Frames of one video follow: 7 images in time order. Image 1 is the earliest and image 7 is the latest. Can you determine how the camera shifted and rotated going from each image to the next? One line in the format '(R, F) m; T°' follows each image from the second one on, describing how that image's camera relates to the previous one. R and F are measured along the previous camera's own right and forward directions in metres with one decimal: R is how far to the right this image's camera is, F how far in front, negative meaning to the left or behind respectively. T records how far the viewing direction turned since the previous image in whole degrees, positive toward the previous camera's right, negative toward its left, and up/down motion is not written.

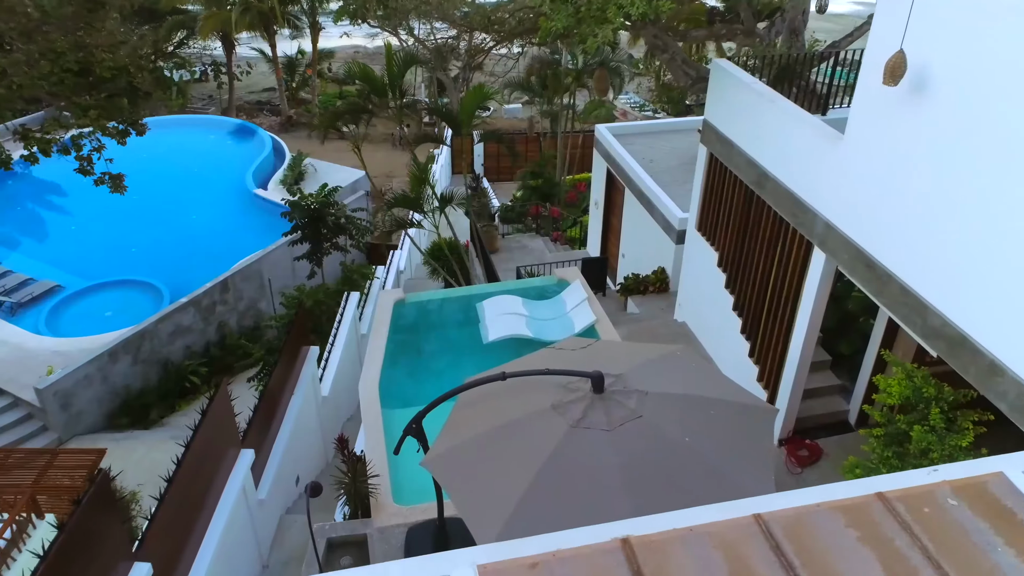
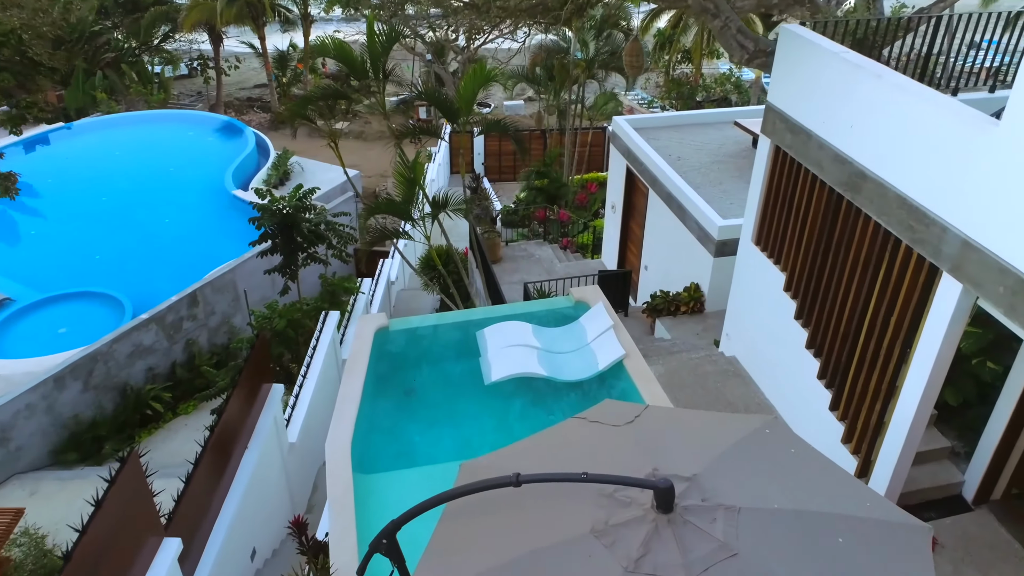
(-0.1, +1.7) m; 0°
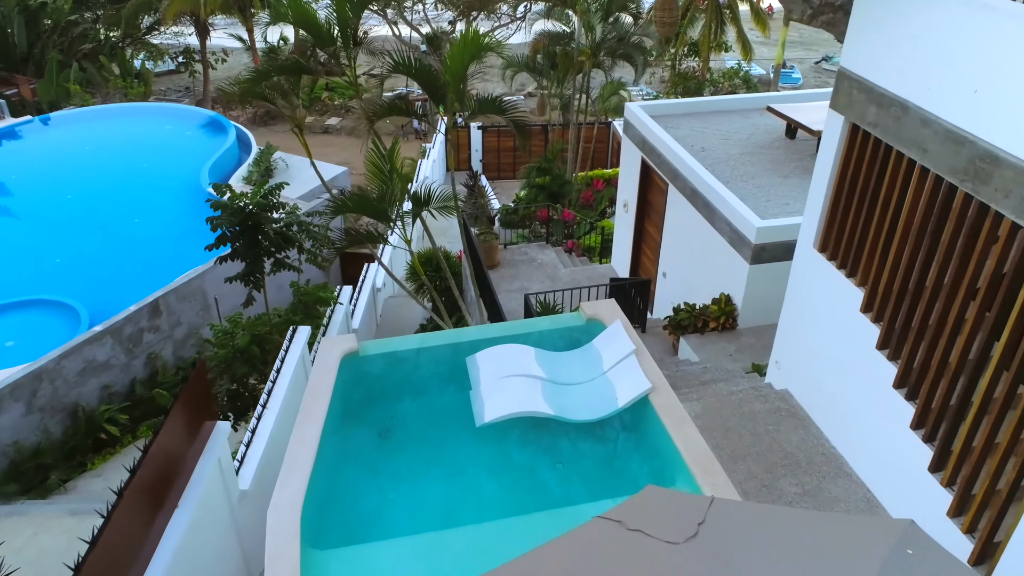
(0.0, +1.4) m; 0°
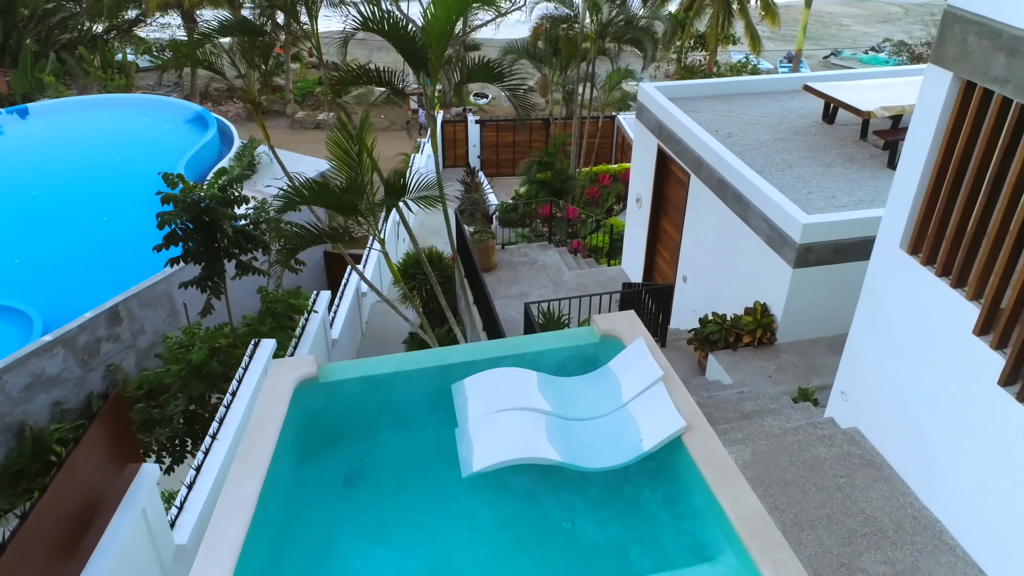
(0.0, +1.2) m; 0°
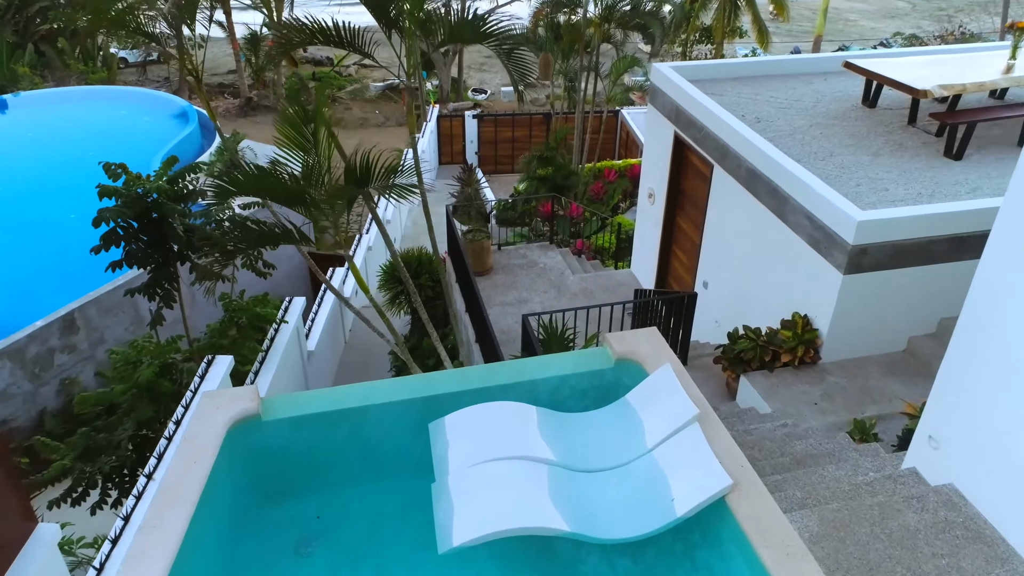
(0.0, +1.0) m; 0°
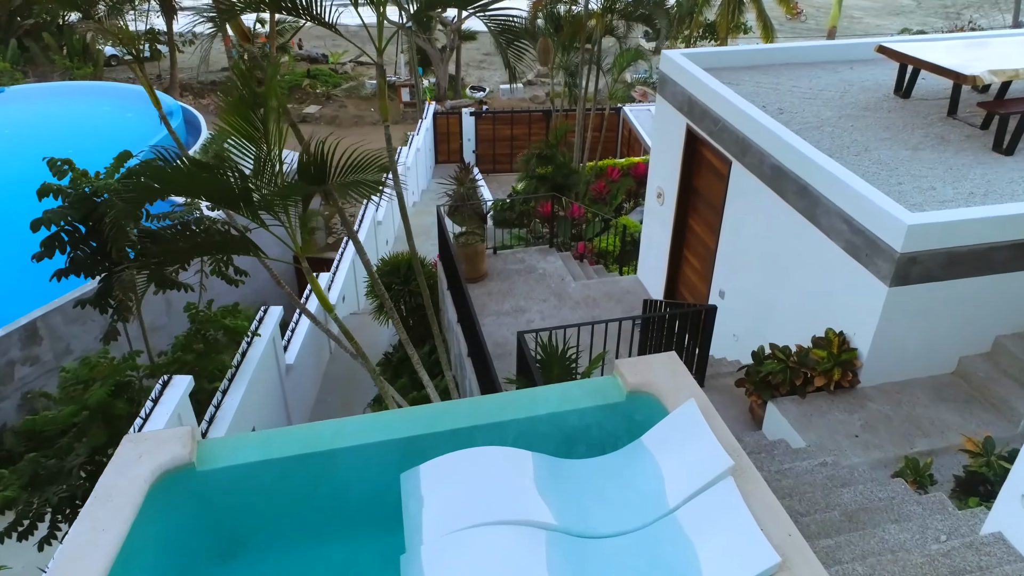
(0.0, +0.7) m; 0°
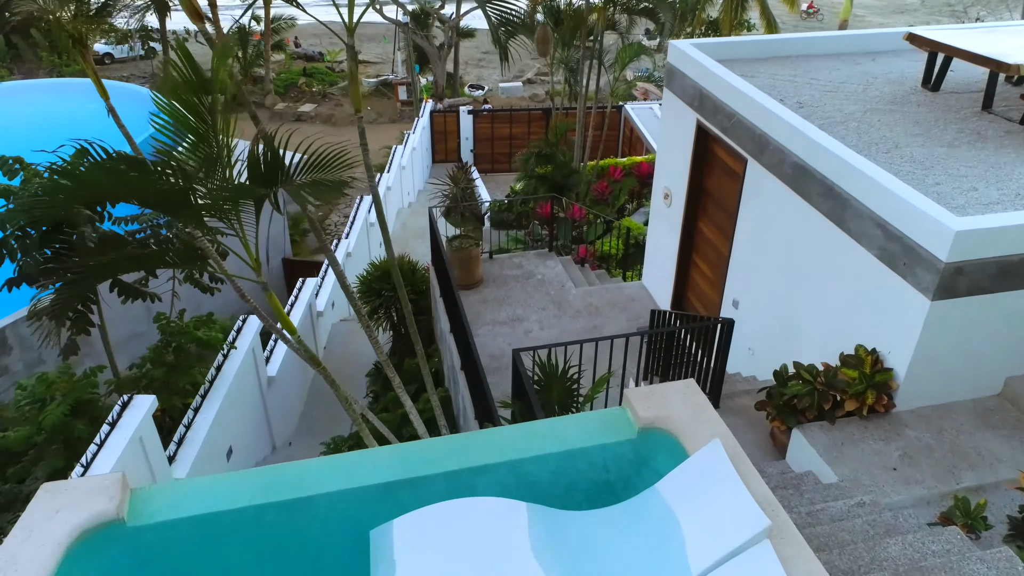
(0.0, +0.5) m; 0°
